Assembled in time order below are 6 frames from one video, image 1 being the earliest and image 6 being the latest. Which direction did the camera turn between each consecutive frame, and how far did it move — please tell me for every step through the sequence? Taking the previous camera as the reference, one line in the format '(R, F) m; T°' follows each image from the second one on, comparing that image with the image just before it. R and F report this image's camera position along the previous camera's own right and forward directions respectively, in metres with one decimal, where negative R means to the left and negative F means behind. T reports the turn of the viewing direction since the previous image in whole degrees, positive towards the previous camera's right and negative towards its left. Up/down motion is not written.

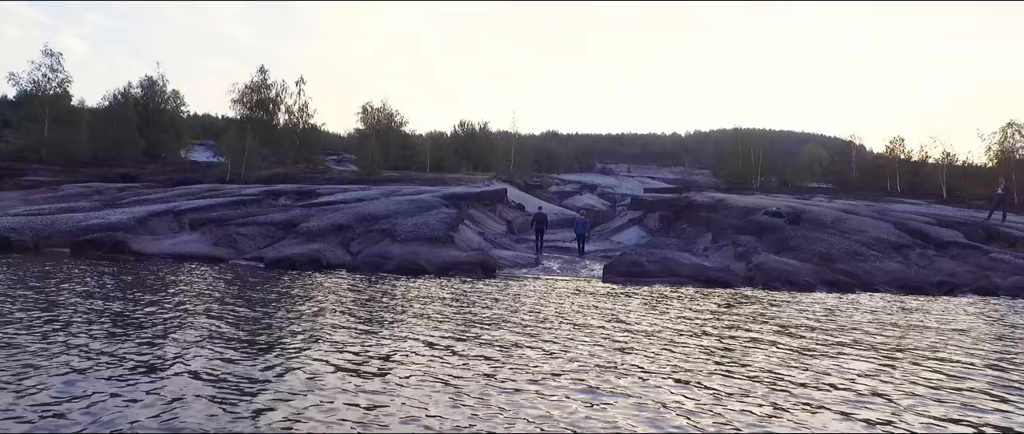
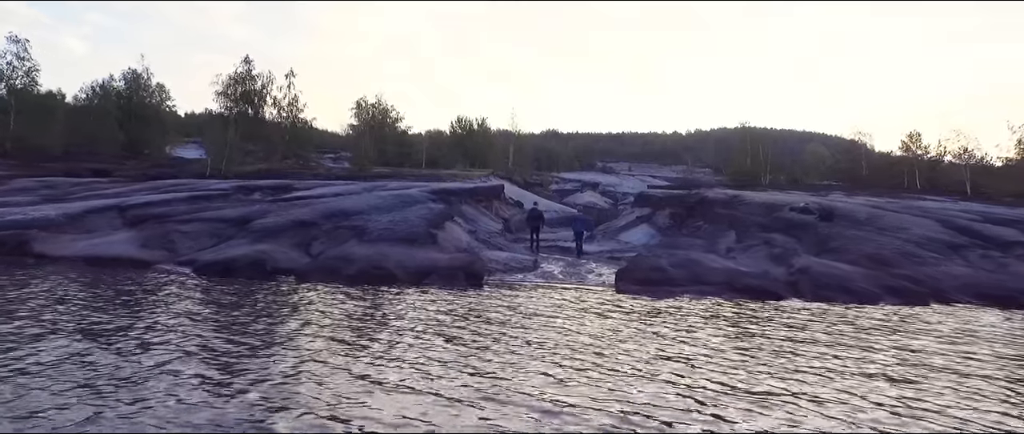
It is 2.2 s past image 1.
(+0.2, +4.0) m; 0°
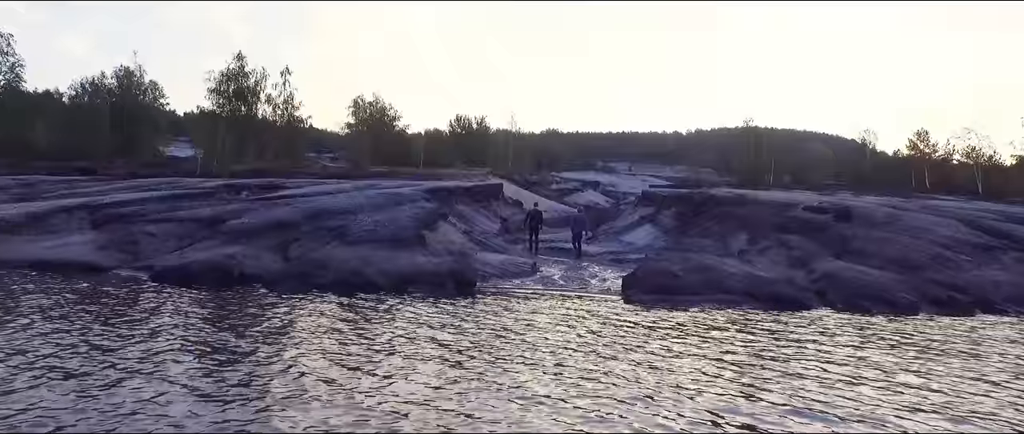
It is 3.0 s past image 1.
(+0.1, +1.8) m; 0°
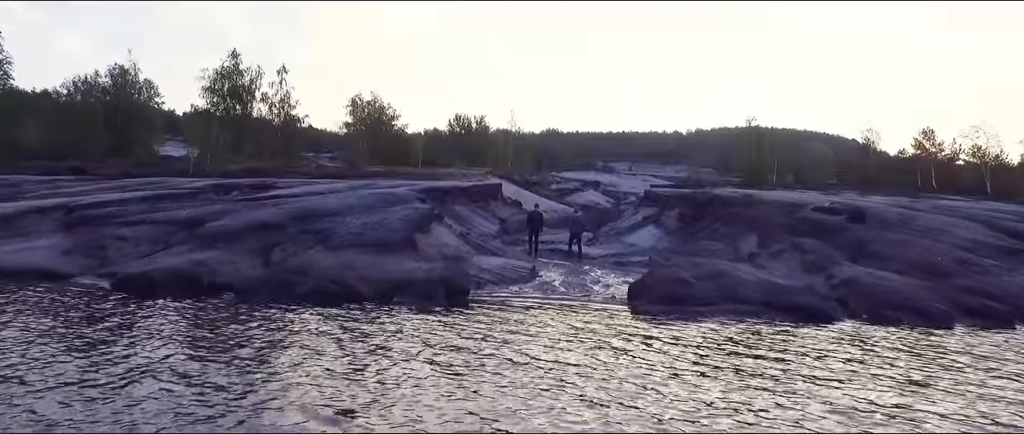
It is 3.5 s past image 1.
(+0.1, +1.3) m; 0°
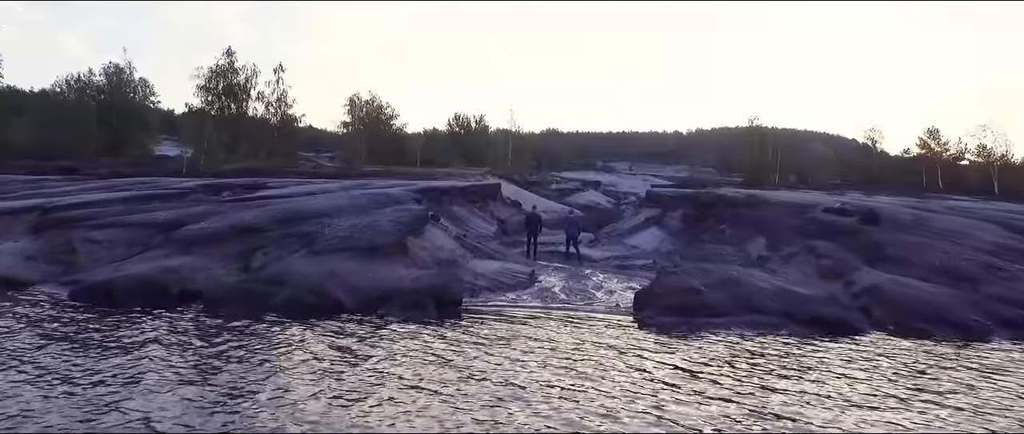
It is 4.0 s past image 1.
(+0.1, +1.1) m; 0°
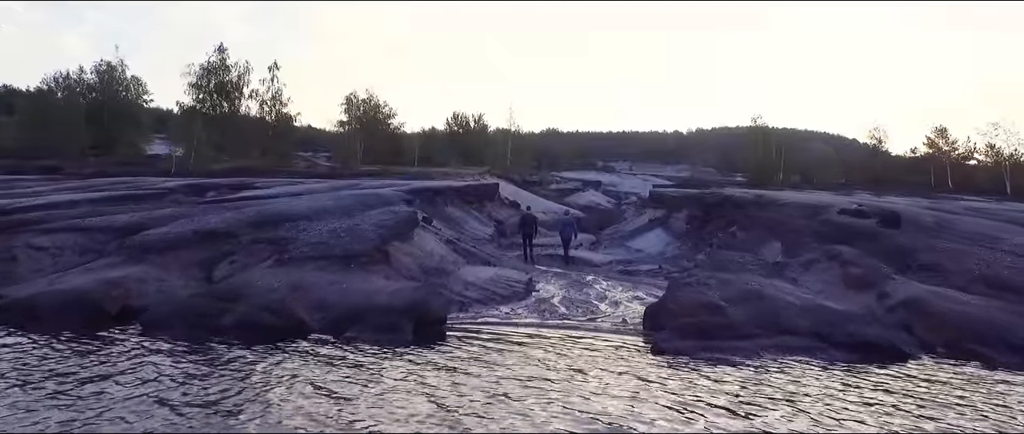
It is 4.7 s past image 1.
(+0.1, +1.7) m; 0°
